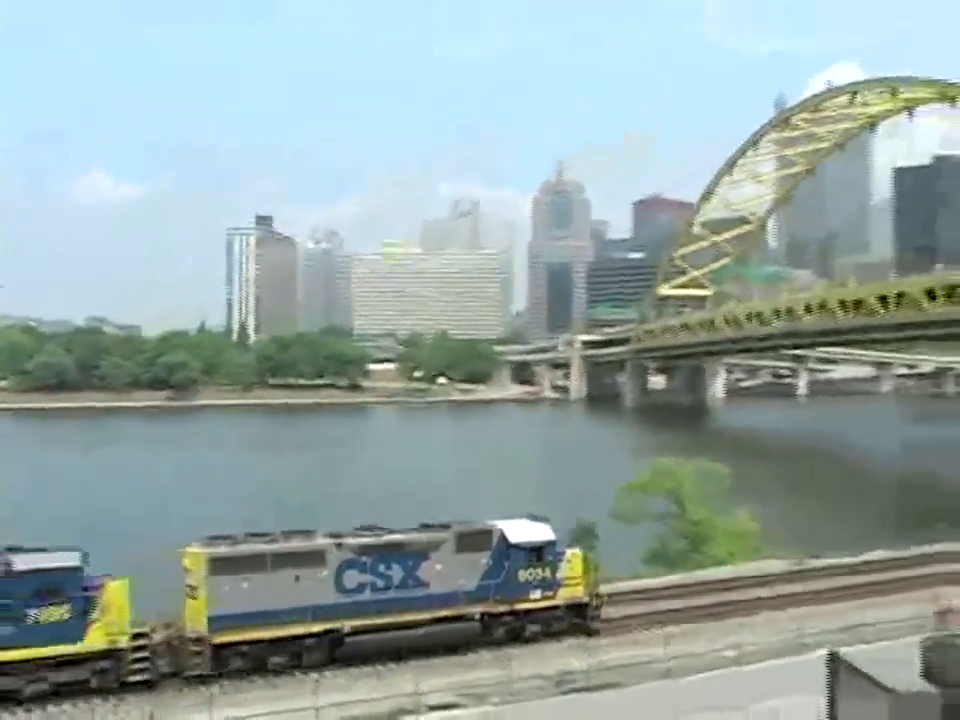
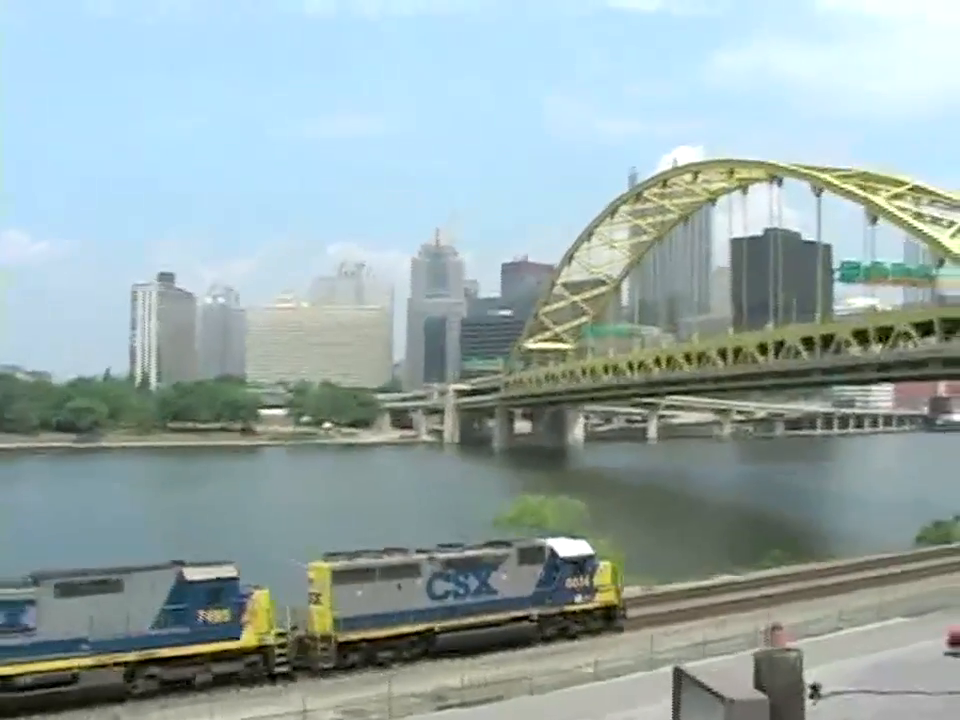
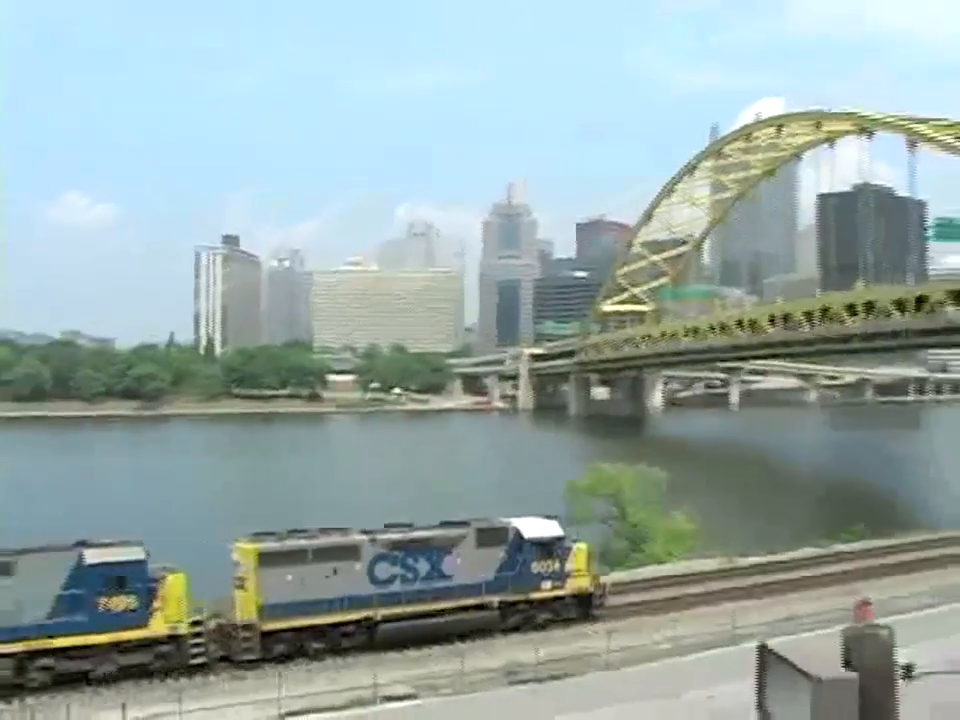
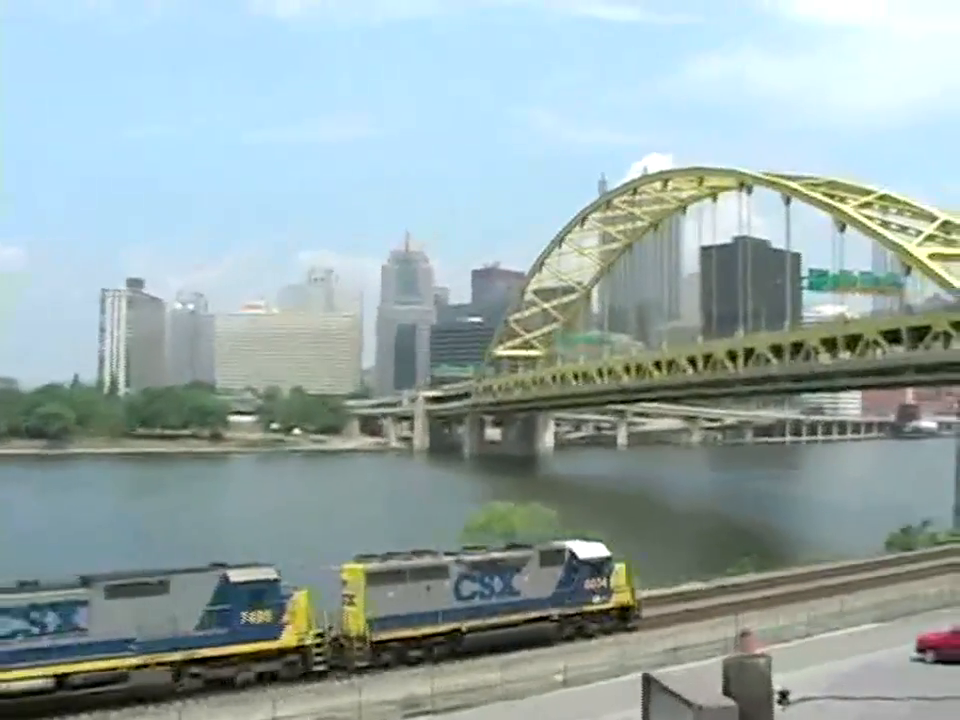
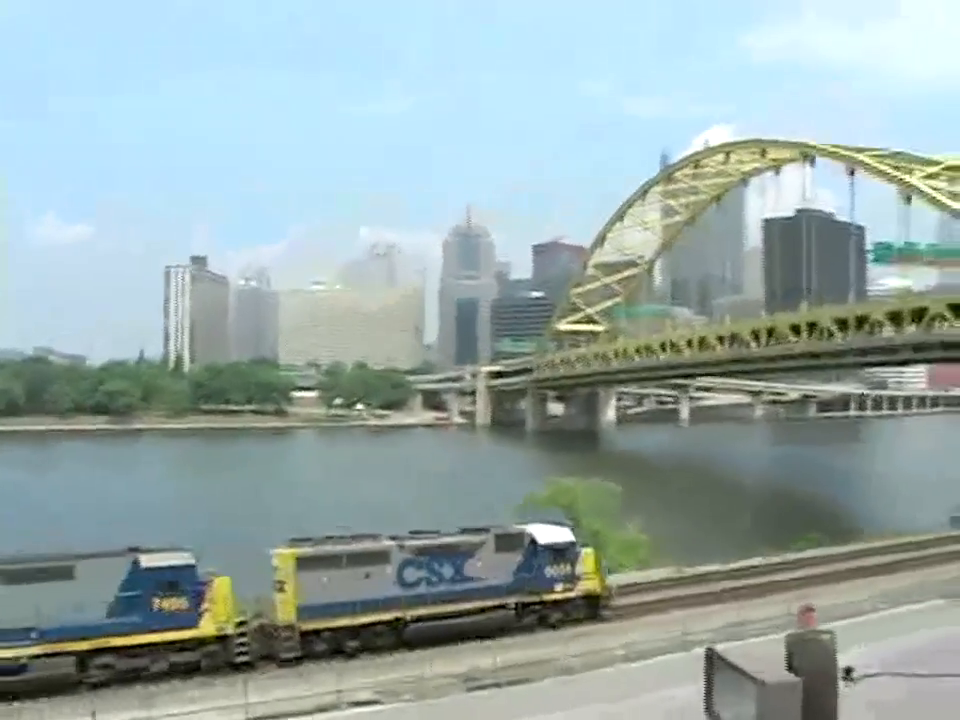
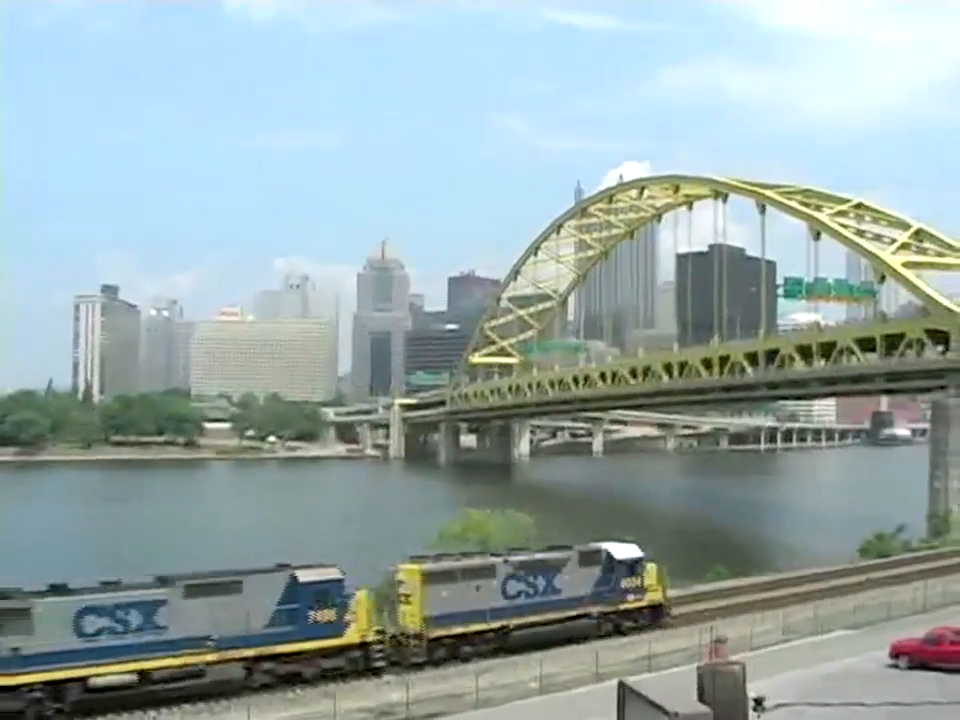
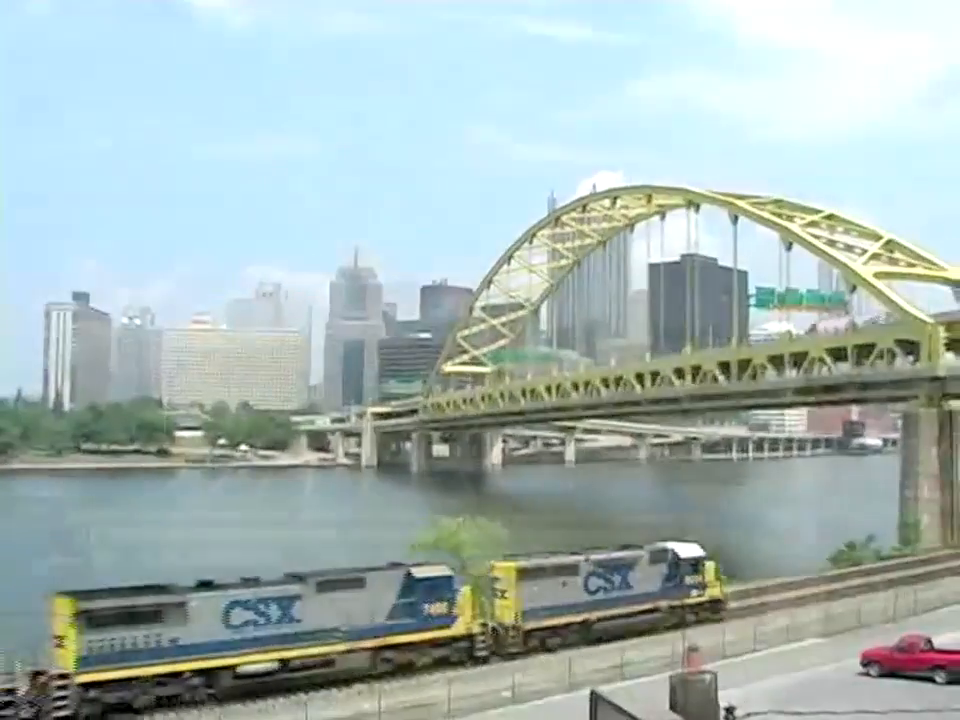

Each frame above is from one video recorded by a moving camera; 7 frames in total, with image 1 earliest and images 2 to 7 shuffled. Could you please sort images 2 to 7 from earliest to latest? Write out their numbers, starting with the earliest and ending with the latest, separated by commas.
3, 5, 2, 4, 6, 7
